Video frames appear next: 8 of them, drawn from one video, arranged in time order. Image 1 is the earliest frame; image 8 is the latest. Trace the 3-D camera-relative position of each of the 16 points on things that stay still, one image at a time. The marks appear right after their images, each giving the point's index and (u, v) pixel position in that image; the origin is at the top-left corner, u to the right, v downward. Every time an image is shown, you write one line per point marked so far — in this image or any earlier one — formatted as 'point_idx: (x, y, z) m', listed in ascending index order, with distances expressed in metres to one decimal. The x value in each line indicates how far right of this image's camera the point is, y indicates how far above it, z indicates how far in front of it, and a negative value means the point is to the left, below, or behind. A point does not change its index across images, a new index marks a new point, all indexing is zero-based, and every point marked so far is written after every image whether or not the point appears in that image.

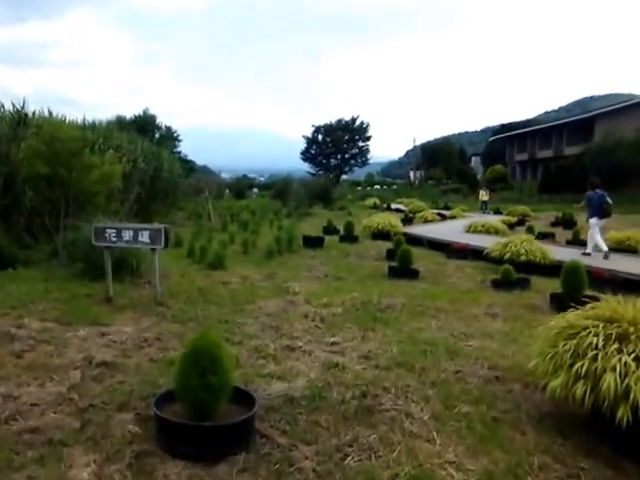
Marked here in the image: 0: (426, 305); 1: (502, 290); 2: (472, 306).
0: (+1.3, -0.8, +7.3) m
1: (+2.7, -0.7, +8.7) m
2: (+1.9, -0.8, +7.3) m
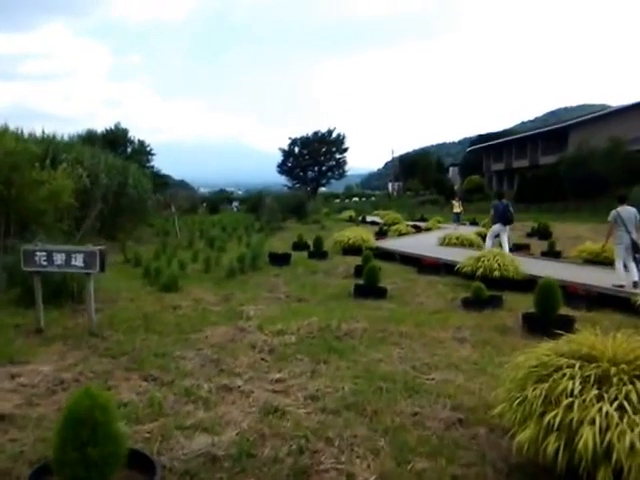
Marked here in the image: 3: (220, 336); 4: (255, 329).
0: (+0.8, -1.0, +6.7) m
1: (+2.1, -0.9, +8.1) m
2: (+1.4, -1.0, +6.8) m
3: (-1.1, -1.1, +6.5) m
4: (-0.8, -1.0, +6.9) m
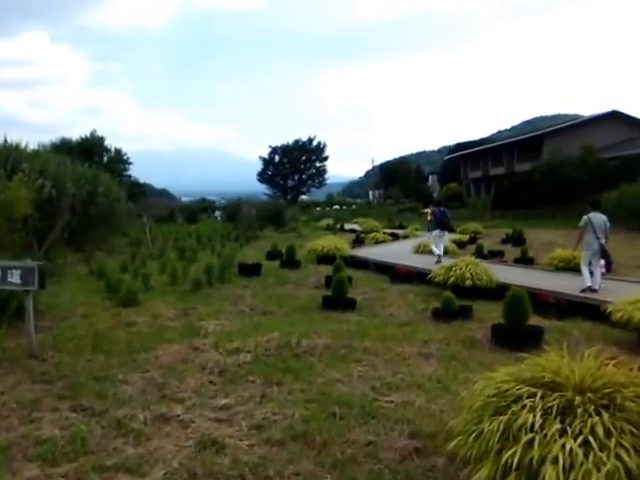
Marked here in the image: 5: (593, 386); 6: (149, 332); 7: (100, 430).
0: (+0.3, -1.1, +6.3) m
1: (+1.6, -1.1, +7.8) m
2: (+0.9, -1.1, +6.4) m
3: (-1.5, -1.2, +6.1) m
4: (-1.2, -1.2, +6.4) m
5: (+1.4, -0.7, +3.0) m
6: (-2.2, -1.2, +7.5) m
7: (-1.5, -1.3, +3.9) m
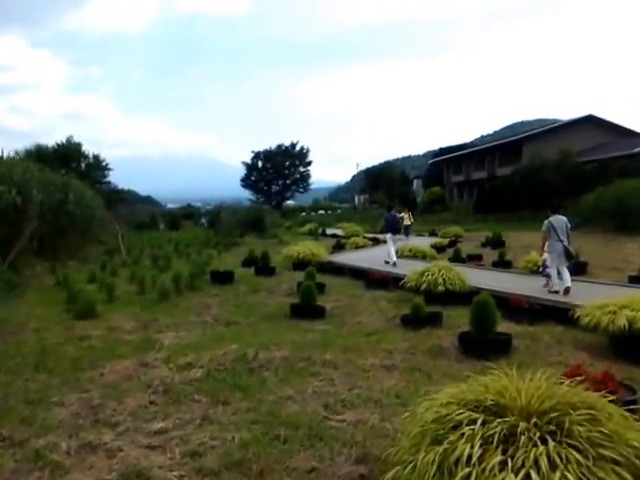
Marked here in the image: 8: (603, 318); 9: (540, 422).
0: (-0.1, -1.2, +6.0) m
1: (+1.1, -1.1, +7.5) m
2: (+0.5, -1.2, +6.1) m
3: (-2.0, -1.3, +5.7) m
4: (-1.6, -1.3, +6.1) m
5: (+1.0, -0.8, +2.7) m
6: (-2.6, -1.3, +7.1) m
7: (-1.8, -1.3, +3.5) m
8: (+2.9, -0.8, +6.0) m
9: (+1.0, -0.8, +2.6) m
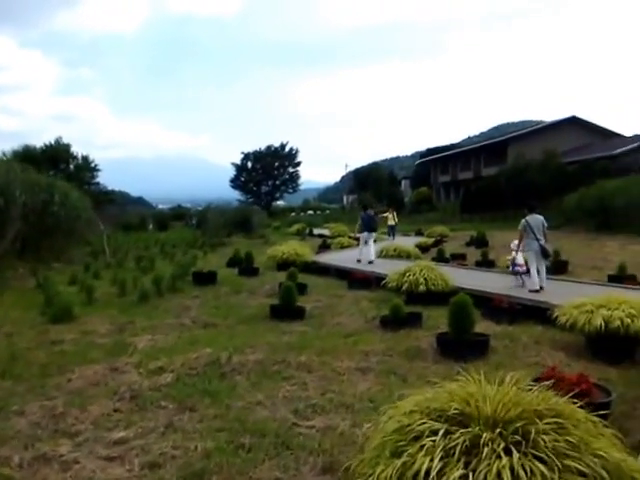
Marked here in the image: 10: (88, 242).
0: (-0.3, -1.2, +5.8) m
1: (+0.9, -1.1, +7.4) m
2: (+0.2, -1.2, +5.9) m
3: (-2.2, -1.3, +5.5) m
4: (-1.9, -1.3, +5.9) m
5: (+0.8, -0.8, +2.5) m
6: (-2.9, -1.3, +6.9) m
7: (-2.0, -1.4, +3.4) m
8: (+2.6, -0.8, +5.9) m
9: (+0.8, -0.8, +2.5) m
10: (-7.3, -0.1, +19.2) m
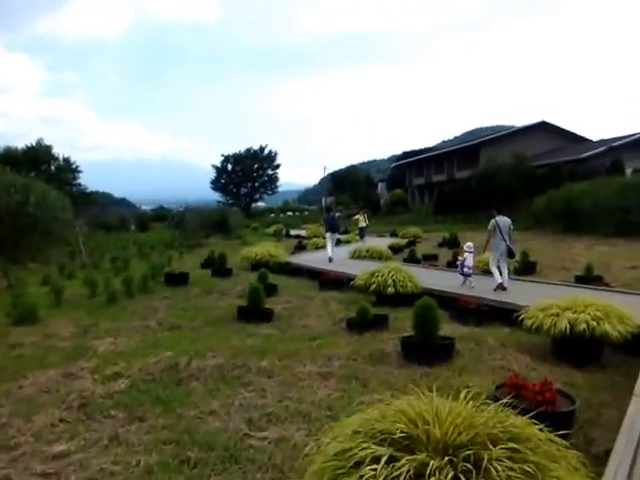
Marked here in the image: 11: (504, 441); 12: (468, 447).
0: (-0.7, -1.2, +5.7) m
1: (+0.4, -1.1, +7.2) m
2: (-0.1, -1.2, +5.8) m
3: (-2.6, -1.3, +5.3) m
4: (-2.3, -1.3, +5.7) m
5: (+0.5, -0.8, +2.4) m
6: (-3.3, -1.3, +6.6) m
7: (-2.3, -1.4, +3.2) m
8: (+2.3, -0.8, +5.9) m
9: (+0.5, -0.8, +2.3) m
10: (-8.0, -0.1, +18.8) m
11: (+0.7, -0.8, +2.5) m
12: (+0.6, -0.8, +2.4) m
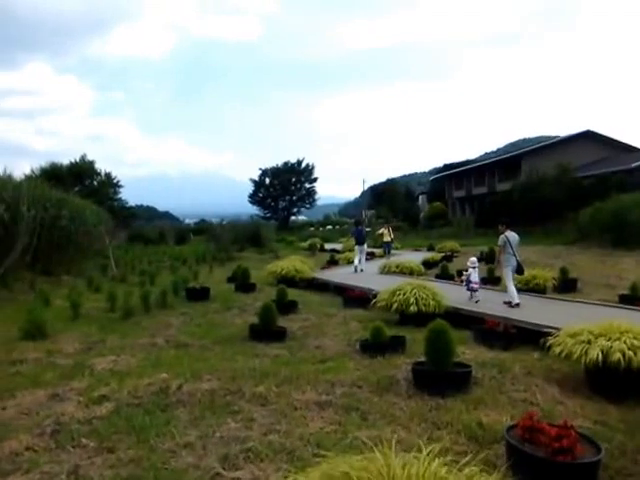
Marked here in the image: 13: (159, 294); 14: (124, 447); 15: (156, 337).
0: (-0.7, -1.3, +5.2) m
1: (+0.6, -1.3, +6.7) m
2: (-0.1, -1.3, +5.3) m
3: (-2.6, -1.4, +5.0) m
4: (-2.2, -1.4, +5.4) m
5: (+0.3, -0.8, +1.9) m
6: (-3.2, -1.4, +6.4) m
7: (-2.5, -1.4, +2.9) m
8: (+2.3, -1.0, +5.2) m
9: (+0.3, -0.9, +1.8) m
10: (-7.1, -0.5, +18.9) m
11: (+0.5, -0.9, +2.0) m
12: (+0.4, -0.9, +1.9) m
13: (-3.4, -1.1, +12.2) m
14: (-1.3, -1.4, +4.0) m
15: (-2.4, -1.4, +8.5) m
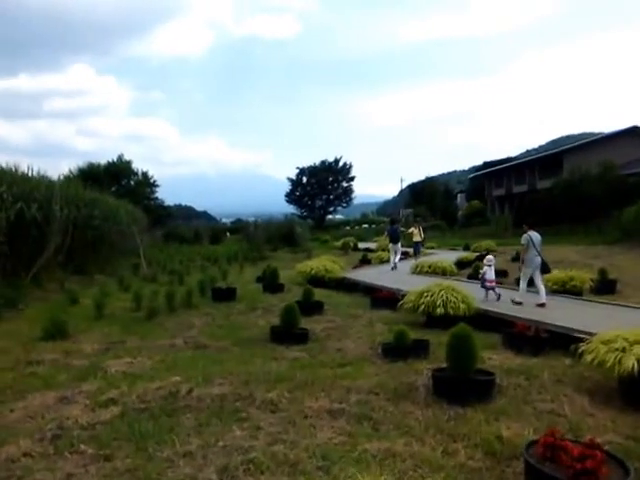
0: (-0.6, -1.3, +5.0) m
1: (+0.8, -1.3, +6.5) m
2: (0.0, -1.3, +5.1) m
3: (-2.5, -1.4, +4.9) m
4: (-2.1, -1.4, +5.3) m
5: (+0.2, -0.8, +1.7) m
6: (-3.0, -1.4, +6.3) m
7: (-2.5, -1.4, +2.8) m
8: (+2.4, -1.0, +4.9) m
9: (+0.2, -0.9, +1.6) m
10: (-6.1, -0.5, +19.1) m
11: (+0.4, -0.9, +1.7) m
12: (+0.3, -0.9, +1.7) m
13: (-2.8, -1.1, +12.1) m
14: (-1.3, -1.4, +3.8) m
15: (-2.1, -1.4, +8.4) m
